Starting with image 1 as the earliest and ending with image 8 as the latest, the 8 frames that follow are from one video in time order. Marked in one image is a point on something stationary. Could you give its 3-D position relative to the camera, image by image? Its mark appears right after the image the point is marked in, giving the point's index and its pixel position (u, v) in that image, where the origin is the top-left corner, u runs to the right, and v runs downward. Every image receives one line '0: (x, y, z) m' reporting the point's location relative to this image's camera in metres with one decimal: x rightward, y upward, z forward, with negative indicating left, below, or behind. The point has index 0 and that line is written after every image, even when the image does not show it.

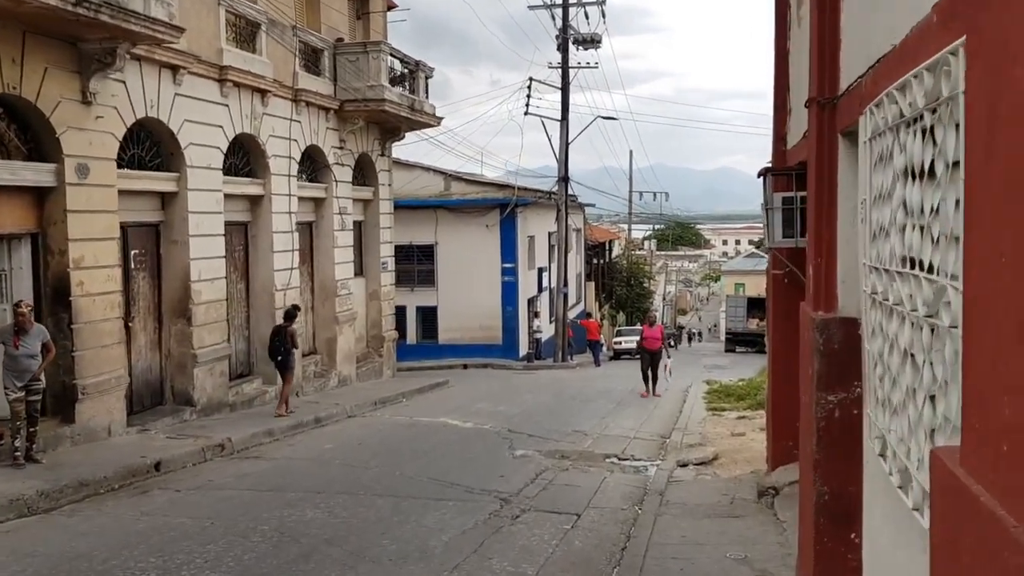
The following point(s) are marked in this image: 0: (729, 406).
0: (+3.4, -1.9, +14.6) m
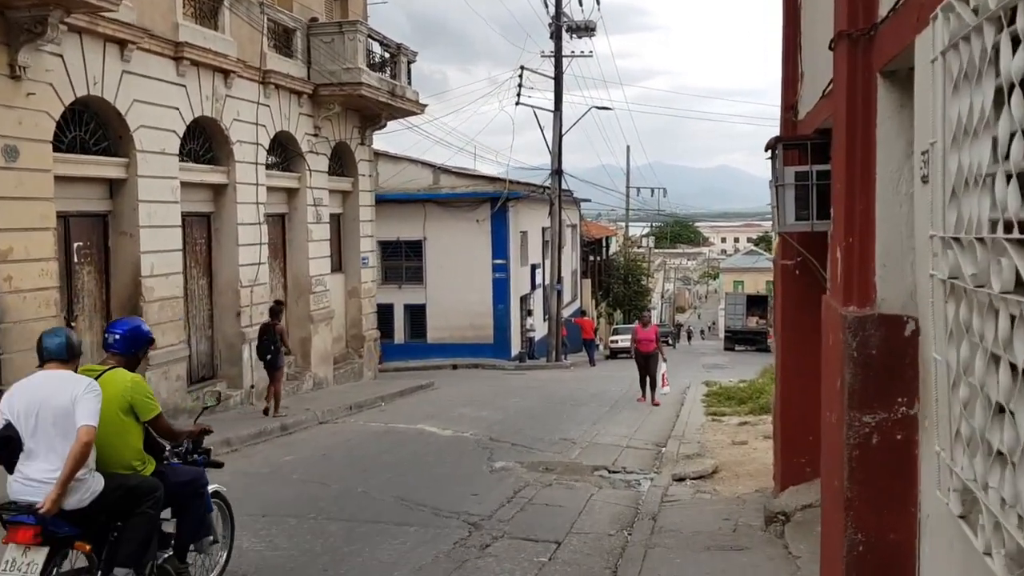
0: (+3.2, -1.8, +13.6) m
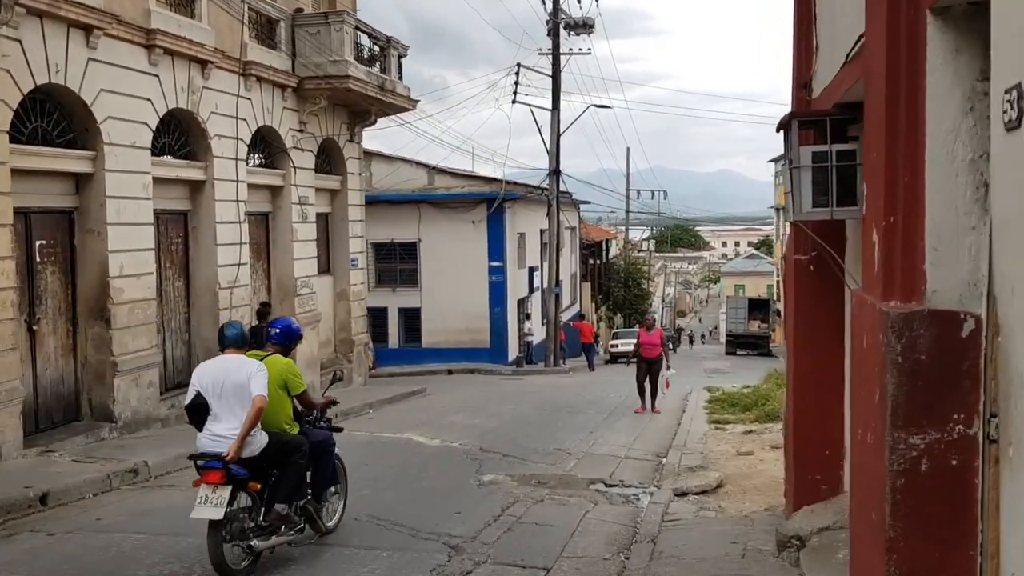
0: (+3.1, -1.8, +12.9) m
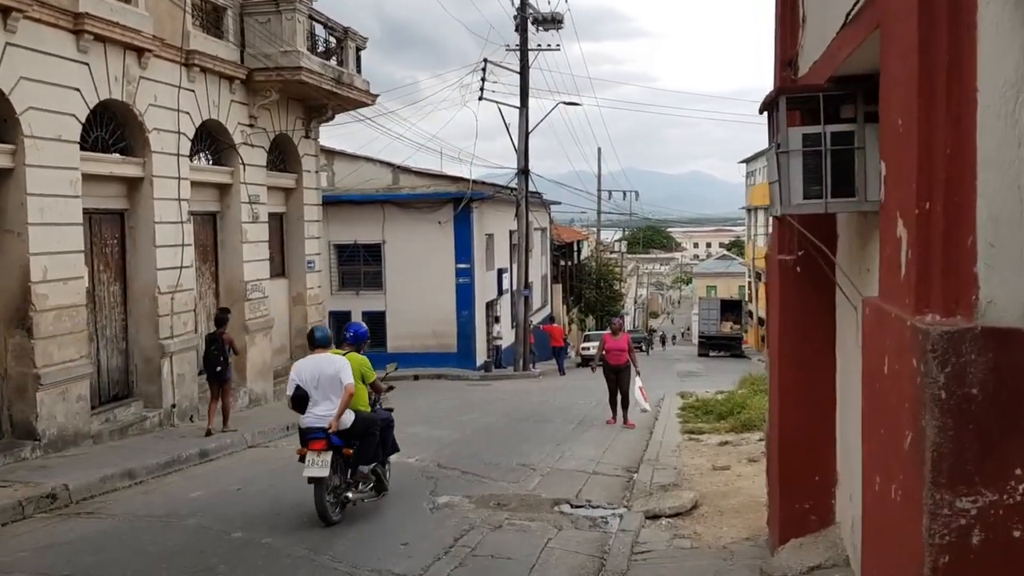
0: (+2.6, -1.8, +12.2) m
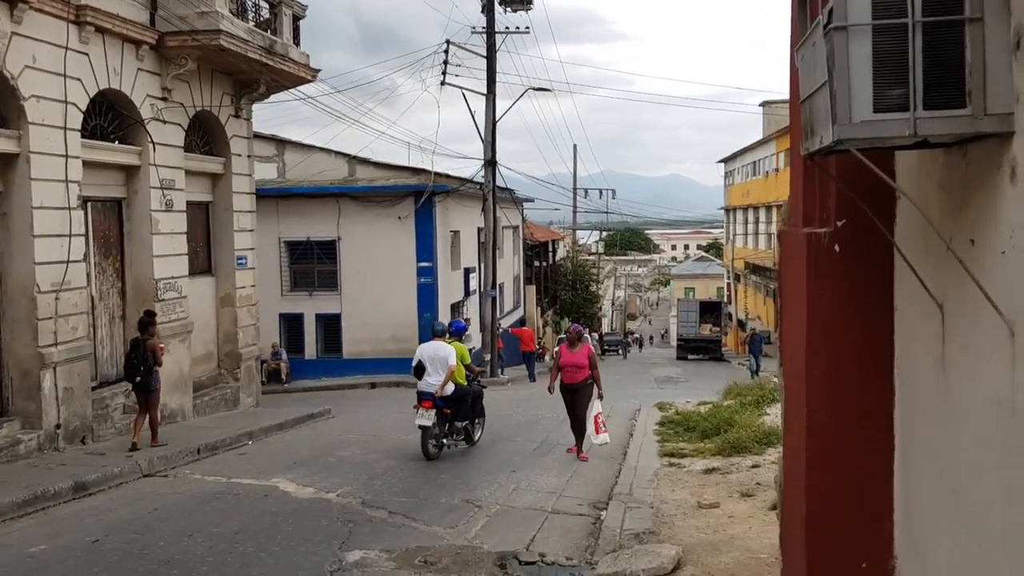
0: (+2.0, -1.8, +10.4) m
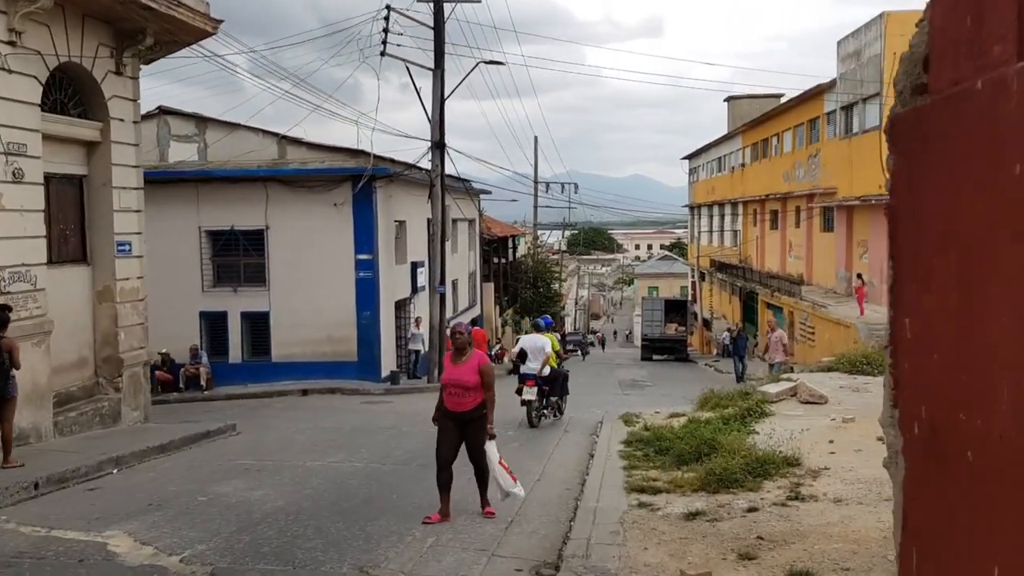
0: (+1.4, -1.7, +8.2) m
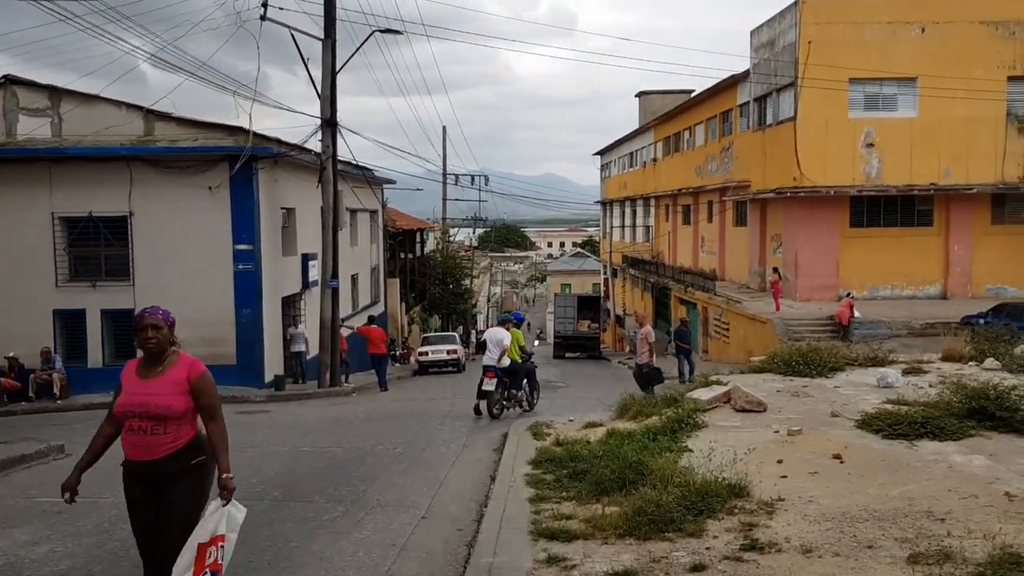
0: (+0.5, -1.6, +6.4) m
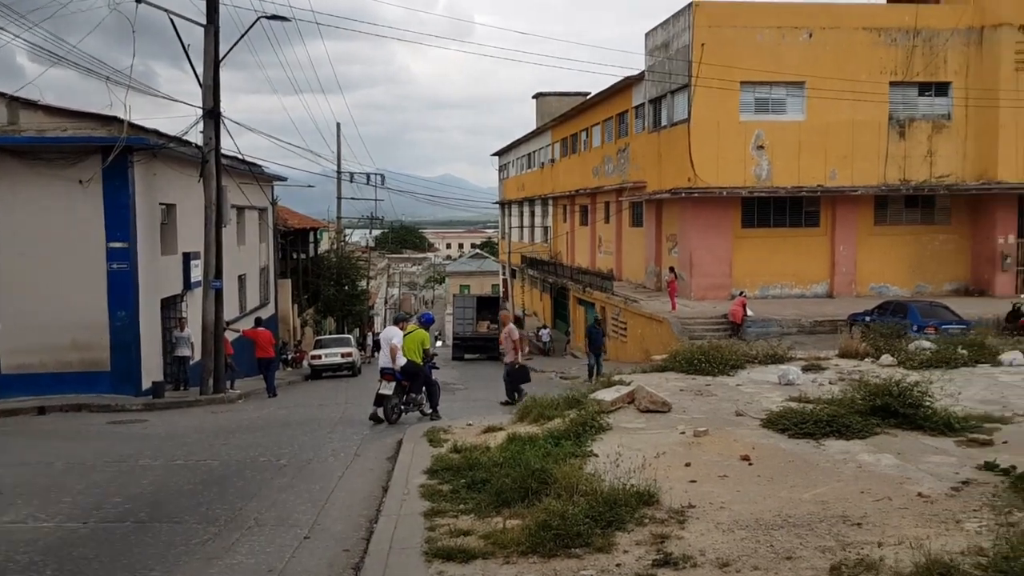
0: (-0.2, -1.6, +5.9) m
